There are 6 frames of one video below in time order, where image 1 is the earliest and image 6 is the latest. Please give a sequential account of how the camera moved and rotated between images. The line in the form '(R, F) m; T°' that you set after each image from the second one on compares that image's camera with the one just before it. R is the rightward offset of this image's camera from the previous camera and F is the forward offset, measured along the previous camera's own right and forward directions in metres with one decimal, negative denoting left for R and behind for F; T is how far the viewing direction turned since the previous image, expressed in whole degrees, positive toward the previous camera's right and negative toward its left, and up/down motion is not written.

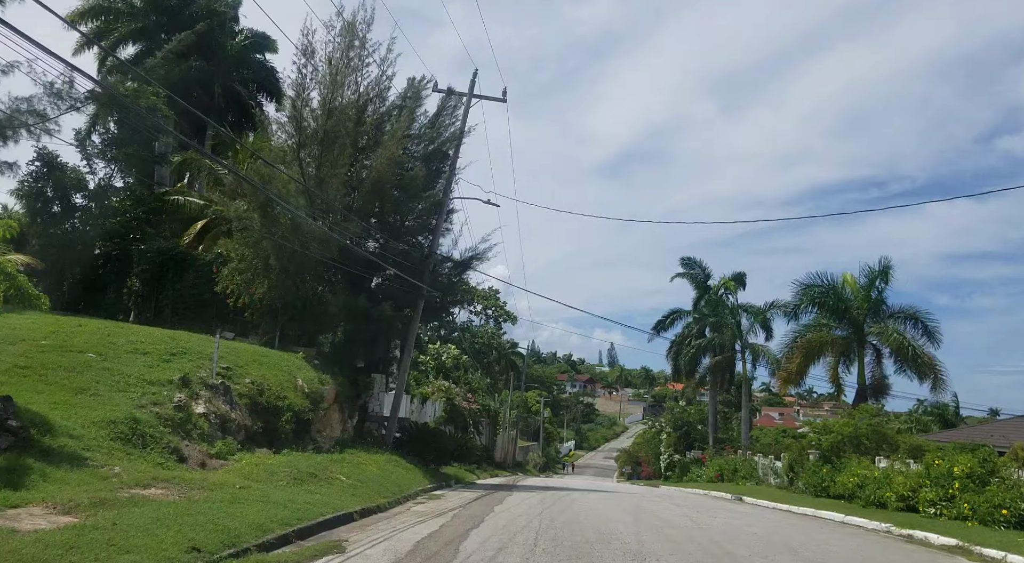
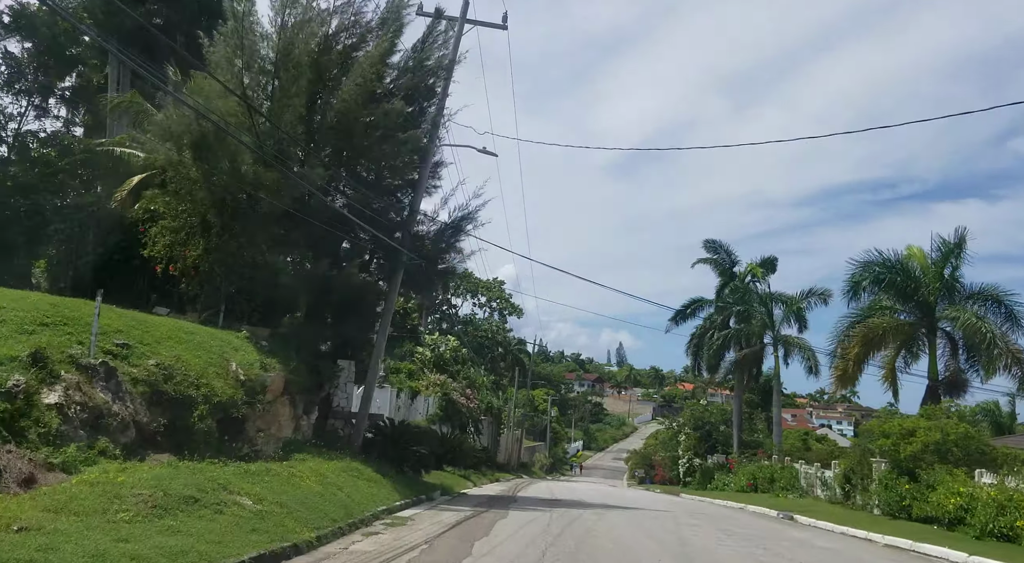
(+0.2, +4.9) m; -1°
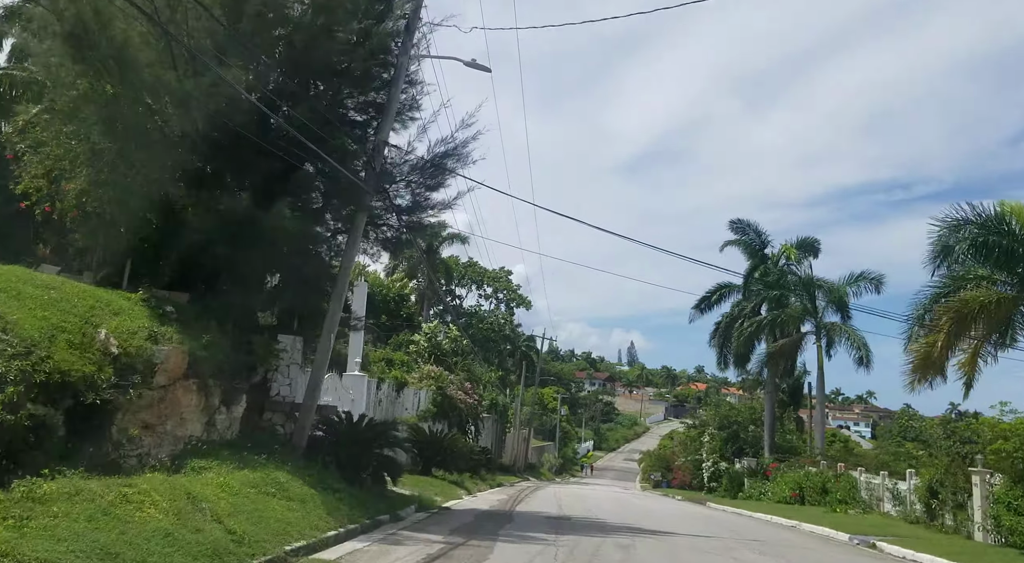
(+0.3, +5.0) m; -1°
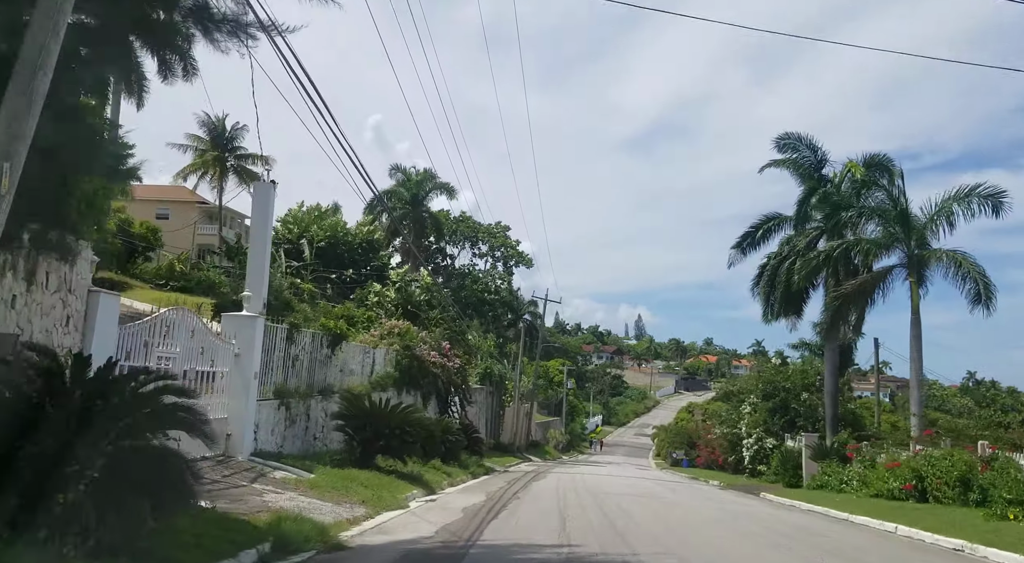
(+0.6, +9.1) m; 0°
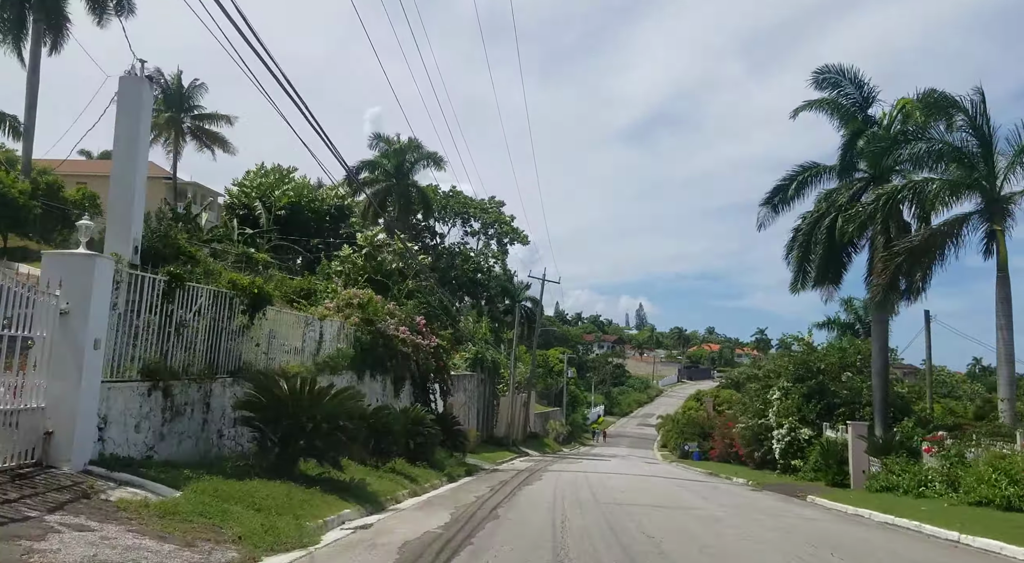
(+0.4, +5.3) m; 0°
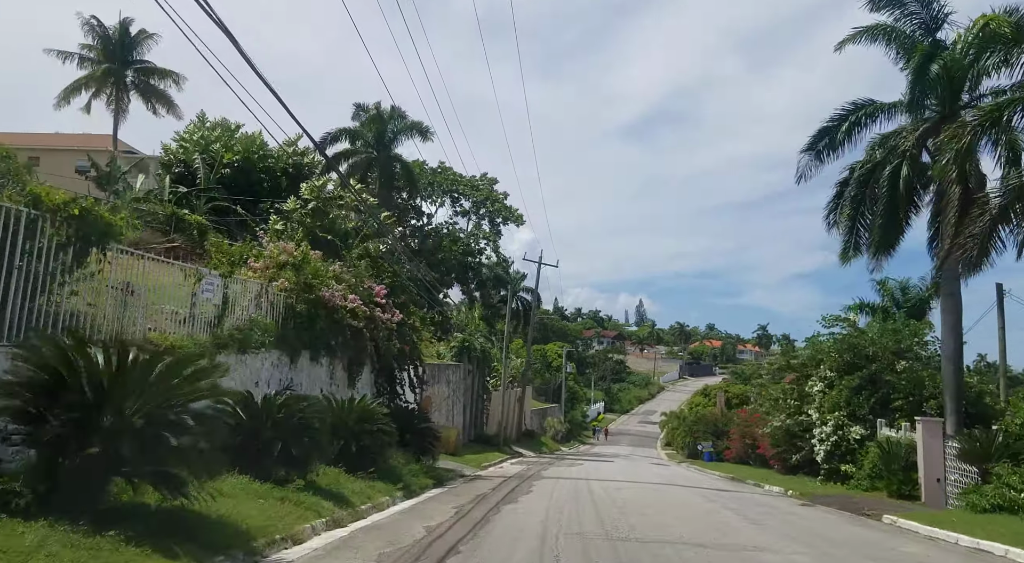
(+0.4, +5.5) m; 0°
